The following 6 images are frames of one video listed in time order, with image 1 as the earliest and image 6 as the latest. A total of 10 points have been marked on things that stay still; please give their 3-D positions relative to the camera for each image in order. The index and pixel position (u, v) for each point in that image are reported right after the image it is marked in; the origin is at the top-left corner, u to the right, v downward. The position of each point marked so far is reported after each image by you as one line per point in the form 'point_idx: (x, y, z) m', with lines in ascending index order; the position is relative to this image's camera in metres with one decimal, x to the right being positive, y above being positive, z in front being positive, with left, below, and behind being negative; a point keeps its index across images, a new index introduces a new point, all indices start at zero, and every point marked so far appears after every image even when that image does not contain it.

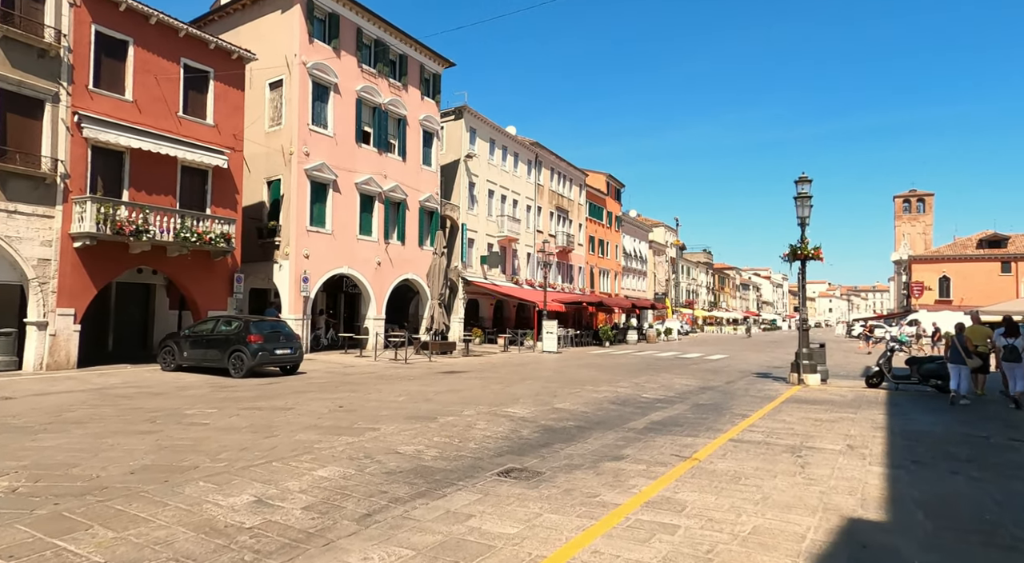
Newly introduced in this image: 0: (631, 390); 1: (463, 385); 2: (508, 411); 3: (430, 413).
0: (+2.7, -2.5, +14.8) m
1: (-1.1, -2.3, +14.2) m
2: (-0.1, -2.1, +10.6) m
3: (-1.3, -2.0, +10.1) m
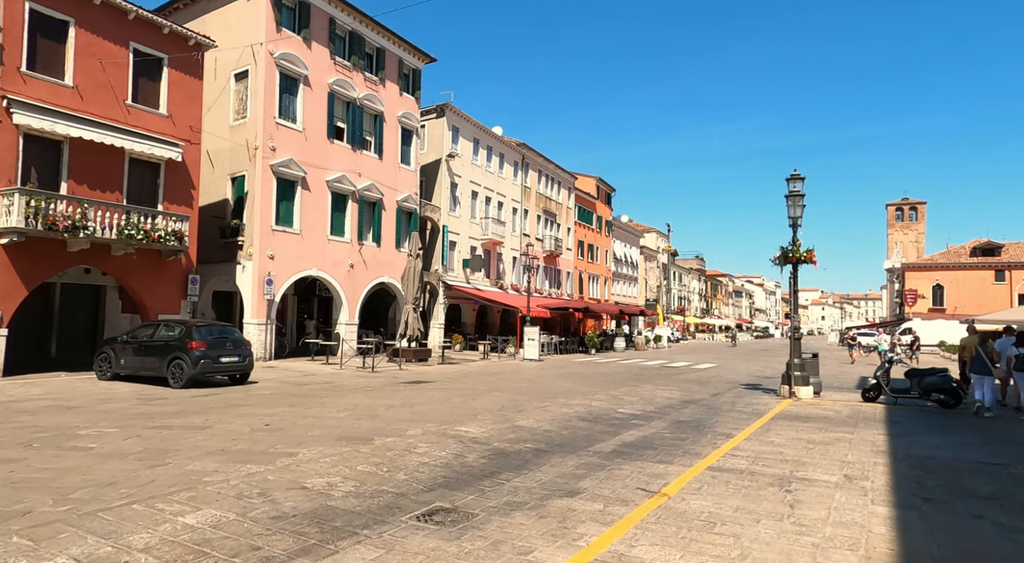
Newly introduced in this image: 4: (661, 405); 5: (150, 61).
0: (+1.9, -2.6, +13.5) m
1: (-1.8, -2.3, +13.0) m
2: (-0.7, -2.2, +9.3) m
3: (-1.9, -2.0, +8.8) m
4: (+3.2, -2.7, +14.1) m
5: (-10.0, +6.1, +18.0) m
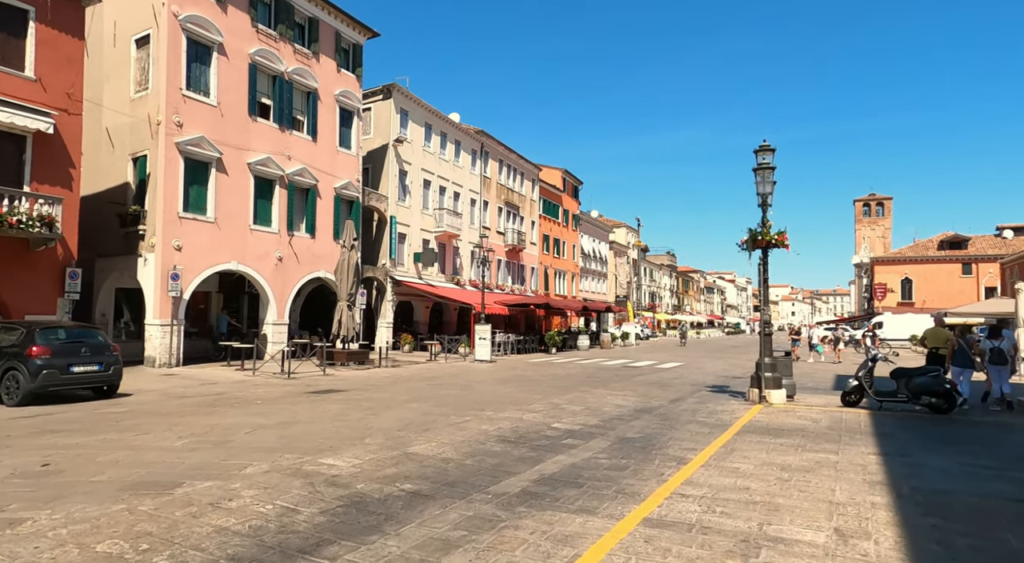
0: (+0.5, -2.3, +11.2) m
1: (-3.2, -2.2, +10.5) m
2: (-2.0, -2.0, +6.9) m
3: (-3.2, -1.9, +6.3) m
4: (+1.7, -2.4, +11.8) m
5: (-11.6, +6.2, +15.1) m
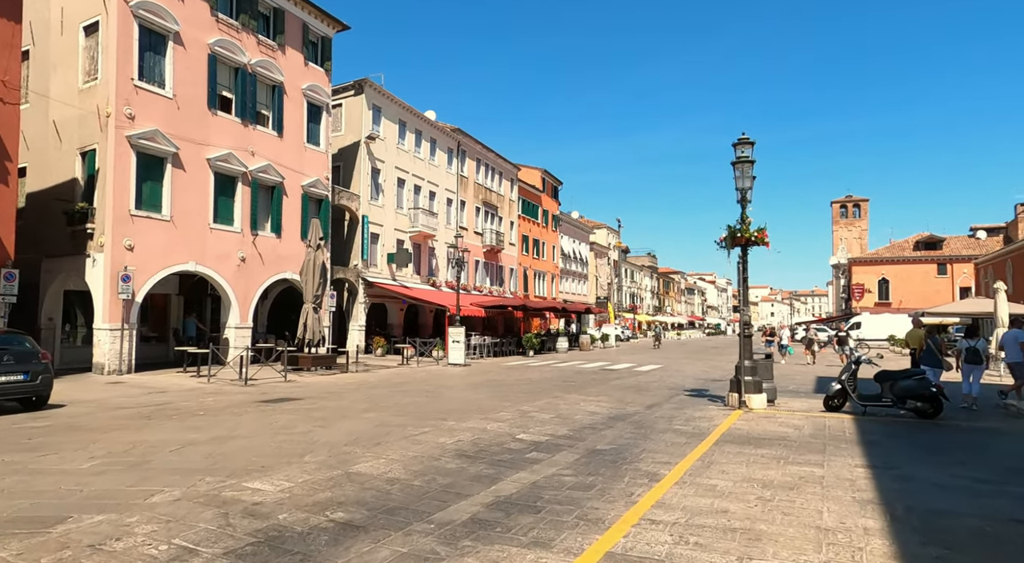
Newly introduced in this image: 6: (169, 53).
0: (-0.1, -2.3, +10.4) m
1: (-3.8, -2.2, +9.6) m
2: (-2.5, -2.0, +6.0) m
3: (-3.6, -1.9, +5.4) m
4: (+1.1, -2.4, +11.0) m
5: (-12.4, +6.2, +14.0) m
6: (-10.5, +7.0, +19.9) m
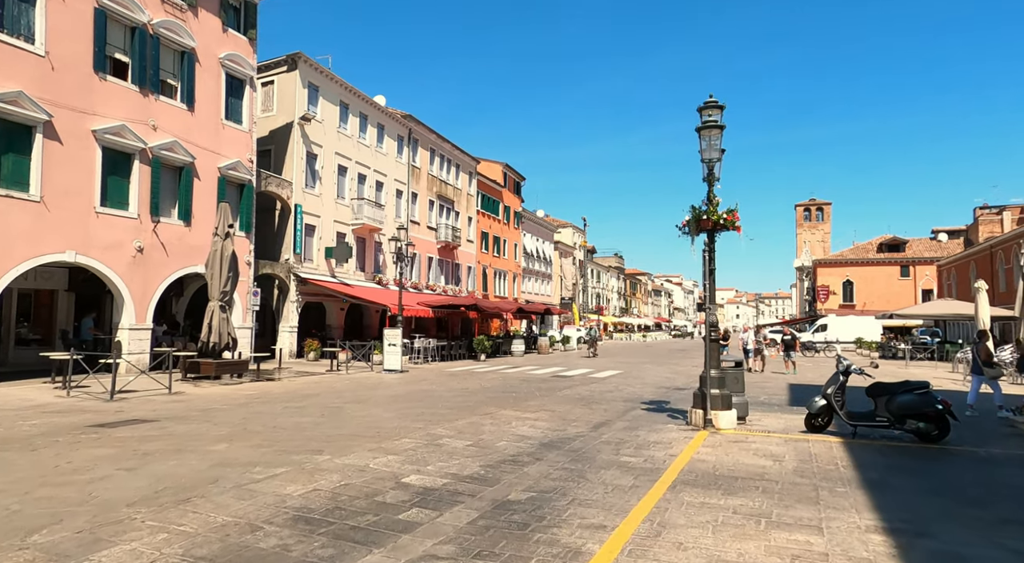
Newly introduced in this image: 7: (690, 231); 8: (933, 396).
0: (-1.4, -2.2, +7.8) m
1: (-5.0, -2.0, +6.8) m
2: (-3.6, -1.8, +3.3) m
3: (-4.7, -1.7, +2.6) m
4: (-0.2, -2.3, +8.5) m
5: (-13.8, +6.4, +10.8) m
6: (-12.1, +7.2, +16.8) m
7: (+3.1, +0.9, +11.3) m
8: (+6.5, -1.8, +10.1) m
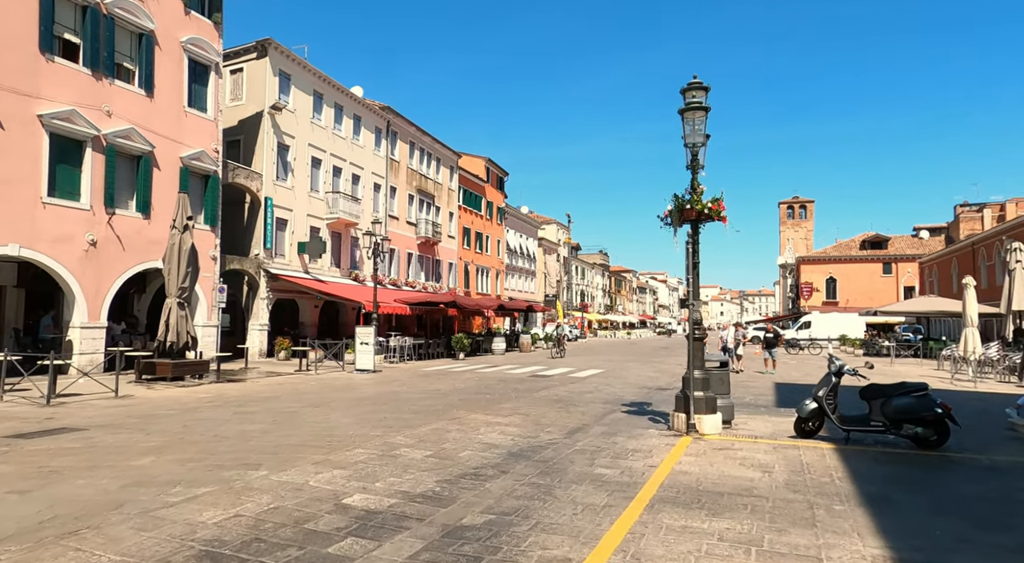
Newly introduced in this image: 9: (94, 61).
0: (-1.8, -2.1, +6.9) m
1: (-5.4, -1.9, +5.8) m
2: (-3.9, -1.7, +2.4) m
3: (-5.0, -1.6, +1.7) m
4: (-0.6, -2.2, +7.6) m
5: (-14.2, +6.5, +9.6) m
6: (-12.8, +7.3, +15.6) m
7: (+2.6, +1.0, +10.5) m
8: (+6.1, -1.7, +9.4) m
9: (-11.9, +6.2, +18.5) m
